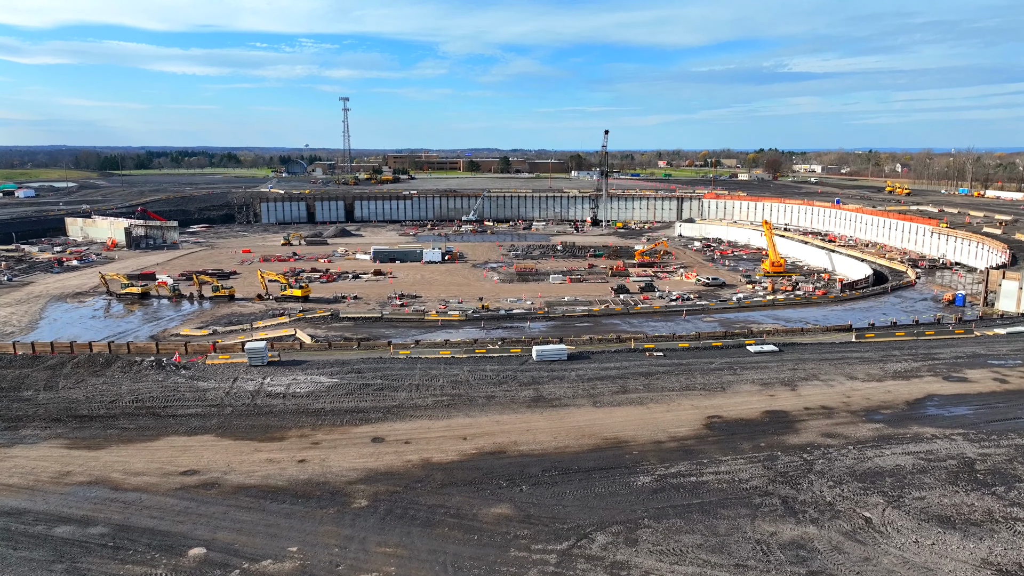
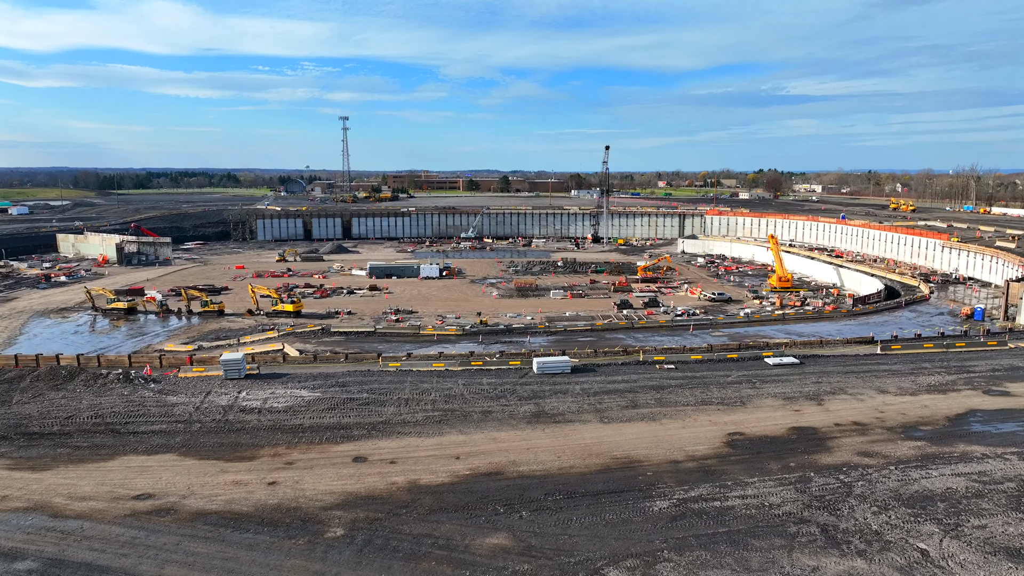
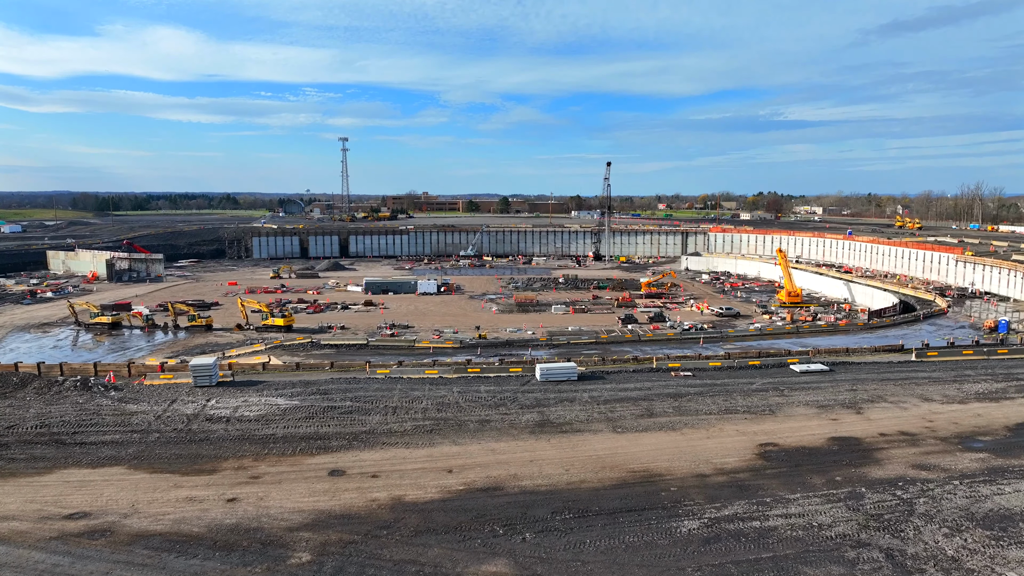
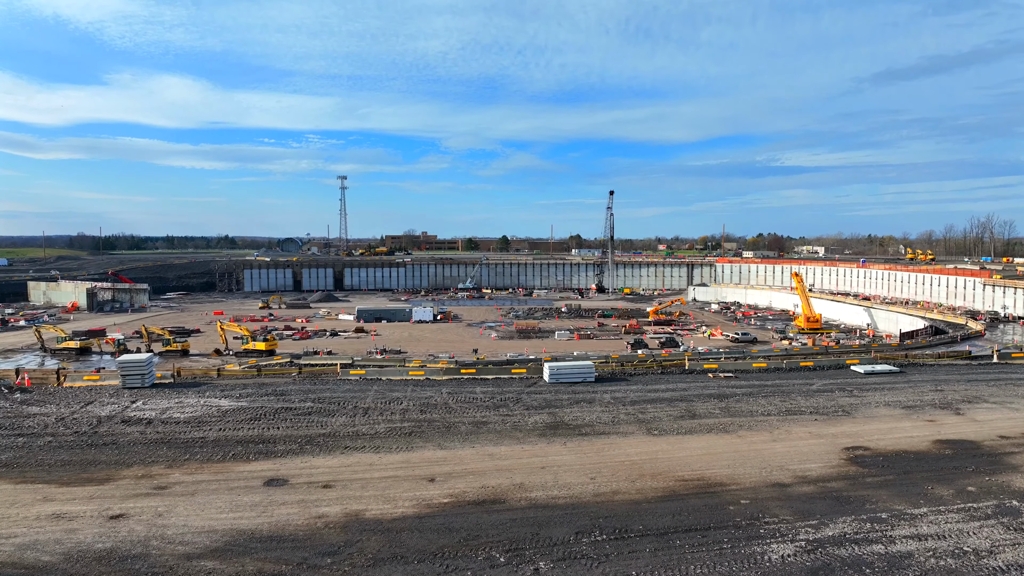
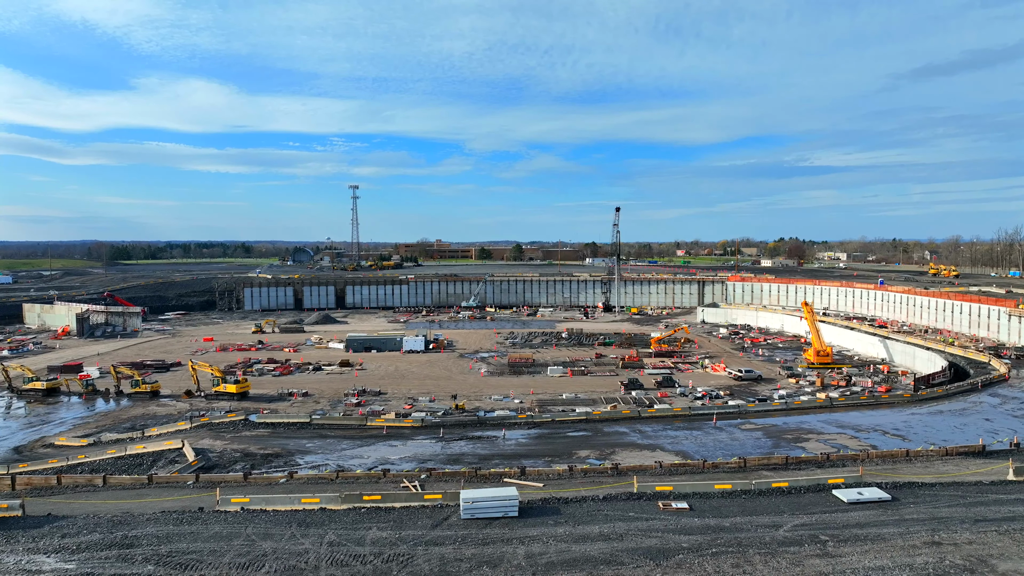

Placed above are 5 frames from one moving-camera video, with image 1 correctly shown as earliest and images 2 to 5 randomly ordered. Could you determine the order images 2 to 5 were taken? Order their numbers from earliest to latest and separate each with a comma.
2, 3, 4, 5
